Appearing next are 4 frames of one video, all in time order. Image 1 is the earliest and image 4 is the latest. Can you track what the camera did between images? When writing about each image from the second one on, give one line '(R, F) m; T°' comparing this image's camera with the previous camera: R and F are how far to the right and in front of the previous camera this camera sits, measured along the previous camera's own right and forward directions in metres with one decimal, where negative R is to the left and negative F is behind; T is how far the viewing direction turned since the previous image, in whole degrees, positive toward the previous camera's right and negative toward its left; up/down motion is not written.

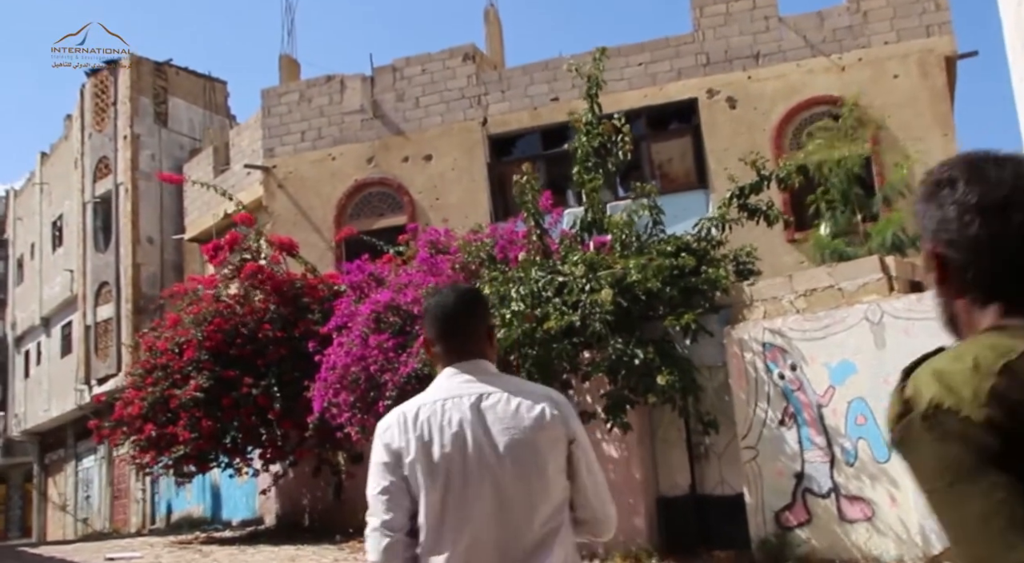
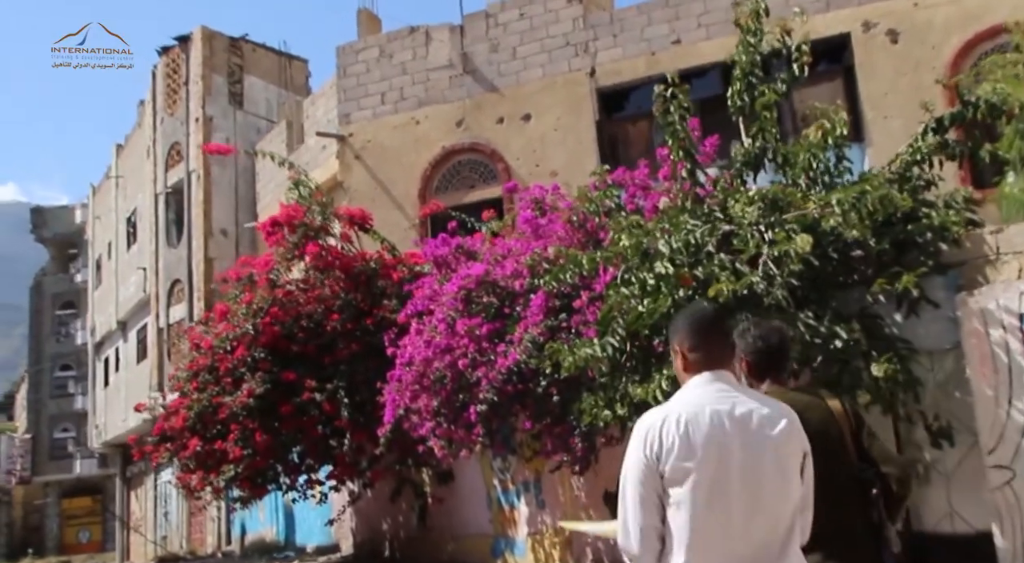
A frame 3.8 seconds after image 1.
(-0.3, +2.6) m; -6°
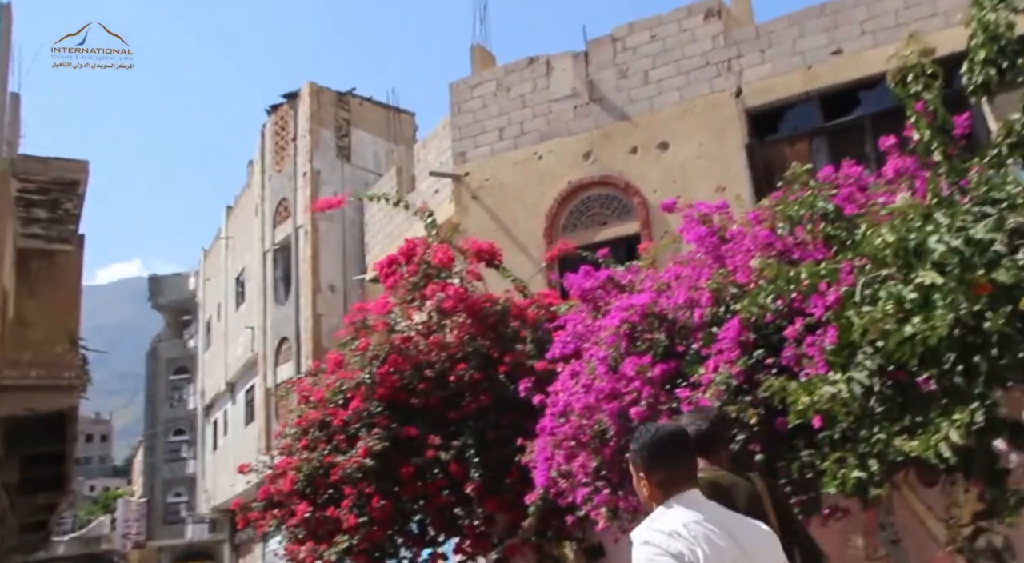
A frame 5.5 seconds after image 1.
(-0.5, +1.4) m; -6°
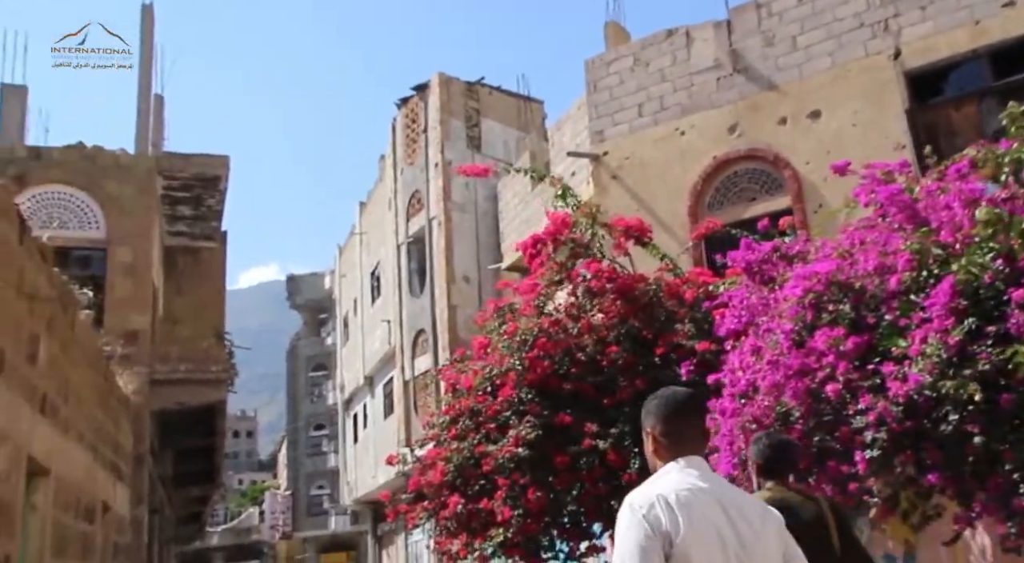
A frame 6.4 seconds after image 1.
(-0.2, +0.5) m; -8°
